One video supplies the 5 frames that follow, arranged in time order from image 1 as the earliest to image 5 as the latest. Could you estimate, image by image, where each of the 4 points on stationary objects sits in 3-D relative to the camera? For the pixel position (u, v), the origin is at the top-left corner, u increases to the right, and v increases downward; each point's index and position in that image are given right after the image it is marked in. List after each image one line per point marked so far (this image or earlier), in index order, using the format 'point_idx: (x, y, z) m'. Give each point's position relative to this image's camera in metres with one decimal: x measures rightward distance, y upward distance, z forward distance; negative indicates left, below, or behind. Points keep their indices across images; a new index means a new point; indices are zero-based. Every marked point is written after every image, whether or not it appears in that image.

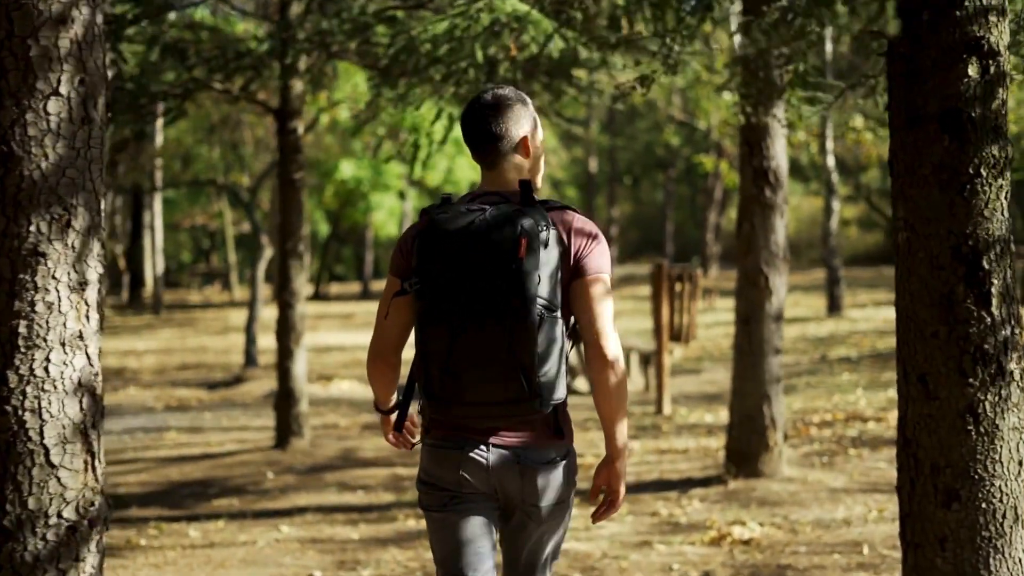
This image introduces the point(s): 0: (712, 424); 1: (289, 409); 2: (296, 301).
0: (+1.9, -1.3, +10.6) m
1: (-2.1, -1.1, +9.9) m
2: (-2.0, -0.1, +9.8) m
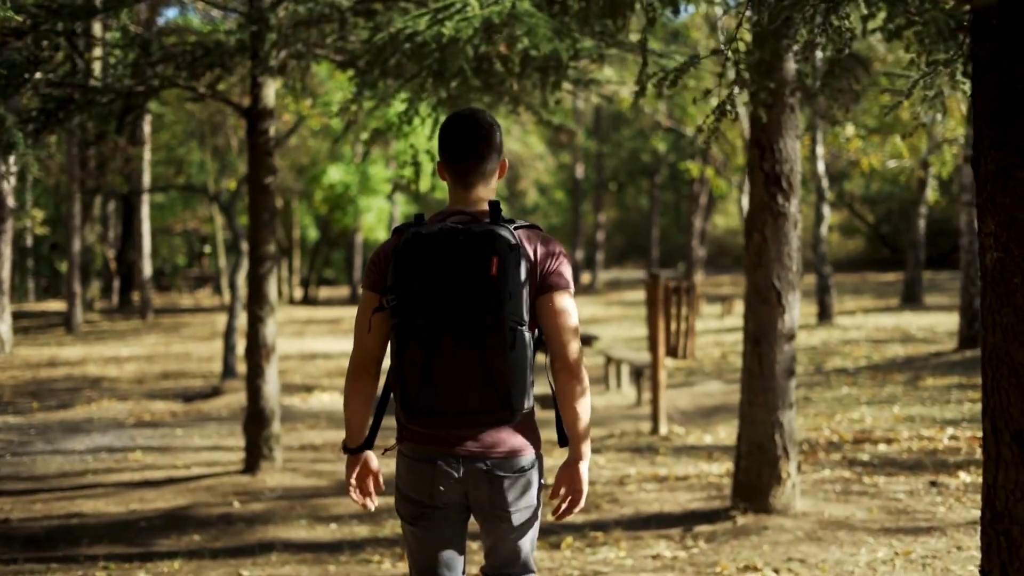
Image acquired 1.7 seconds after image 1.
0: (+1.8, -1.4, +9.9) m
1: (-2.2, -1.2, +9.2) m
2: (-2.1, -0.2, +9.1) m
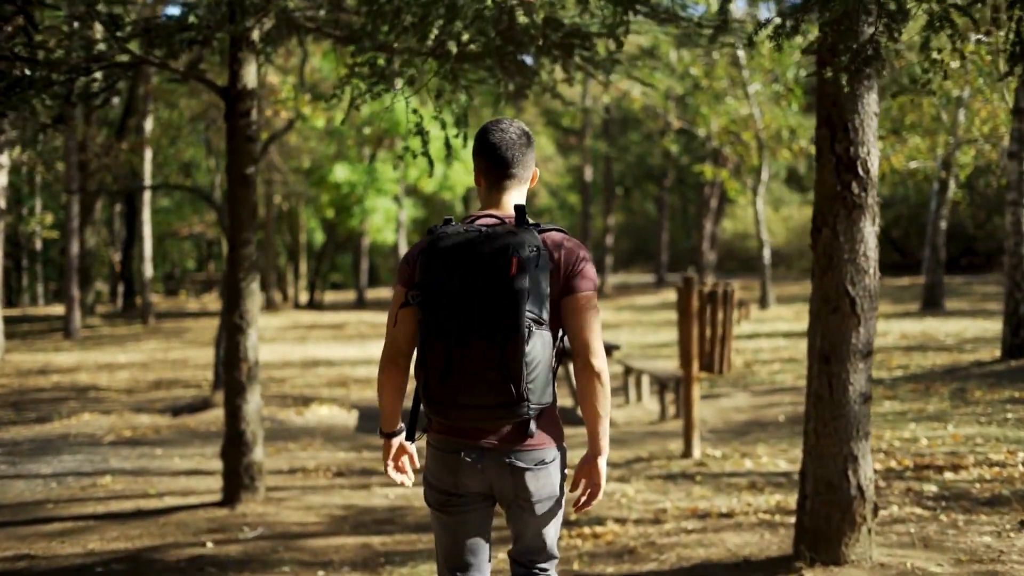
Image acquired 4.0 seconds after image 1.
0: (+2.0, -1.5, +8.8) m
1: (-2.0, -1.3, +8.1) m
2: (-1.9, -0.3, +8.0) m
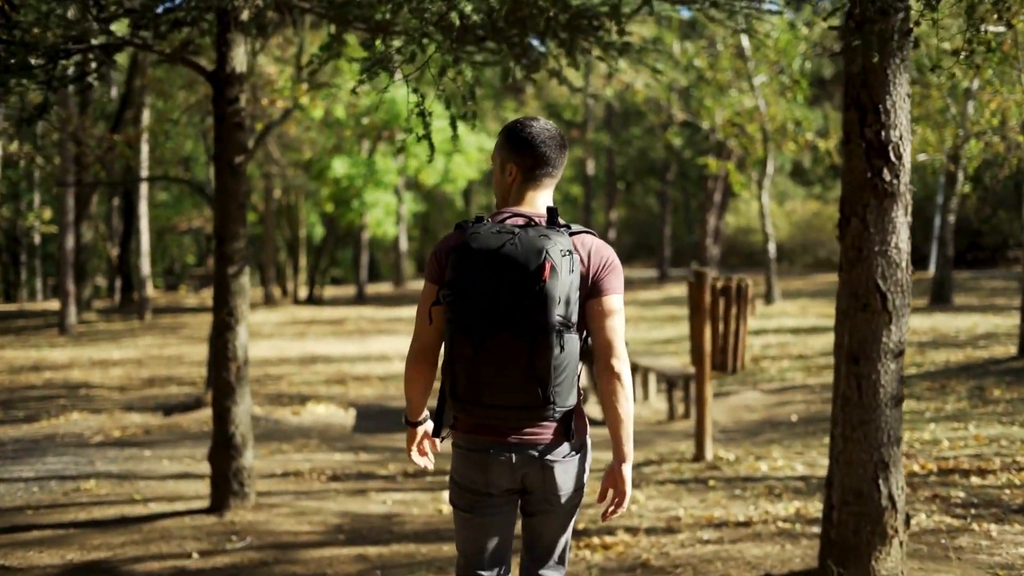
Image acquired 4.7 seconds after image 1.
0: (+2.0, -1.5, +8.4) m
1: (-2.0, -1.2, +7.6) m
2: (-1.9, -0.2, +7.6) m
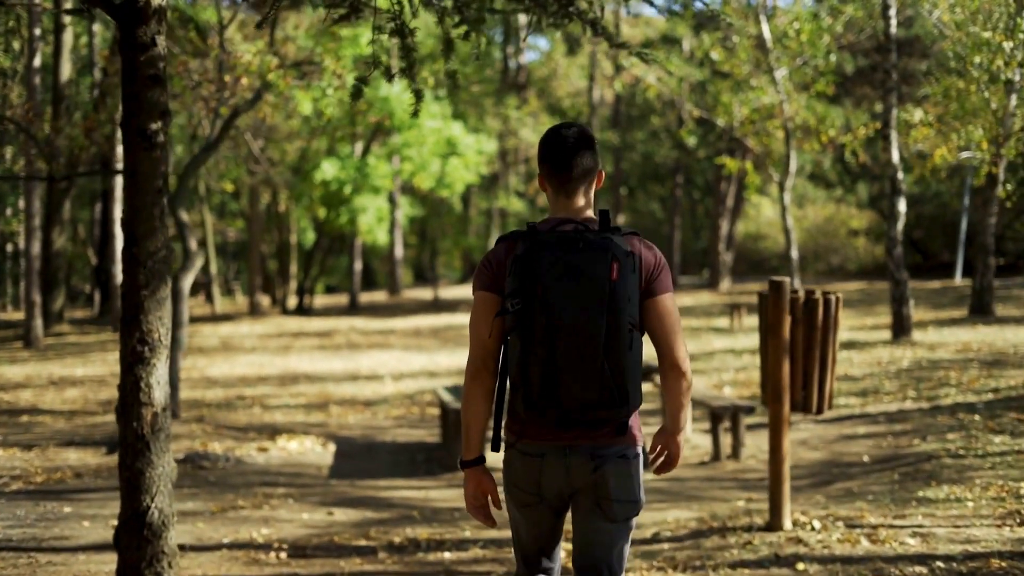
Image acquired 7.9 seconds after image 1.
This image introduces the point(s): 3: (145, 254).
0: (+2.1, -1.5, +6.2) m
1: (-1.9, -1.3, +5.5) m
2: (-1.8, -0.3, +5.5) m
3: (-1.8, +0.2, +5.4) m
